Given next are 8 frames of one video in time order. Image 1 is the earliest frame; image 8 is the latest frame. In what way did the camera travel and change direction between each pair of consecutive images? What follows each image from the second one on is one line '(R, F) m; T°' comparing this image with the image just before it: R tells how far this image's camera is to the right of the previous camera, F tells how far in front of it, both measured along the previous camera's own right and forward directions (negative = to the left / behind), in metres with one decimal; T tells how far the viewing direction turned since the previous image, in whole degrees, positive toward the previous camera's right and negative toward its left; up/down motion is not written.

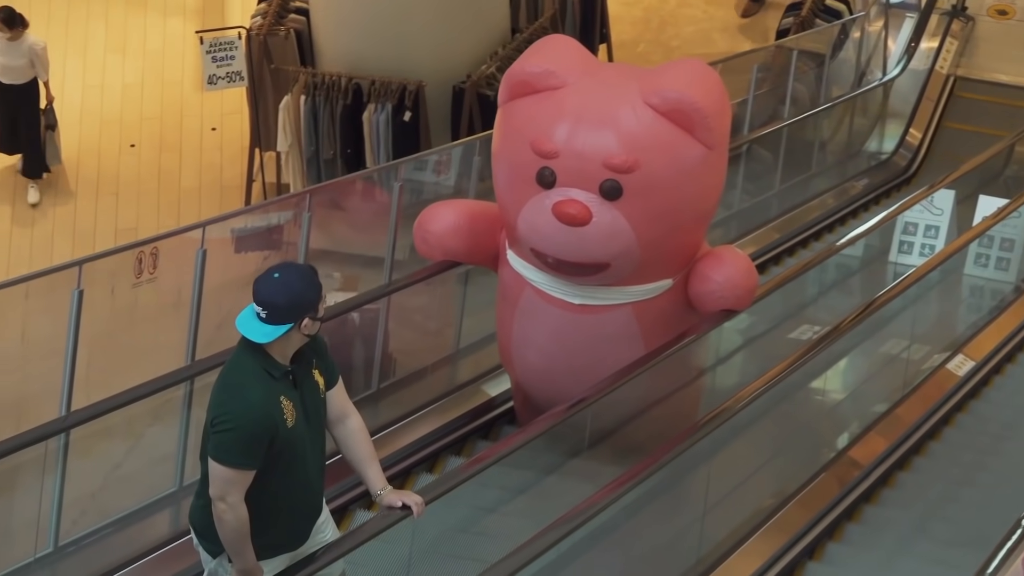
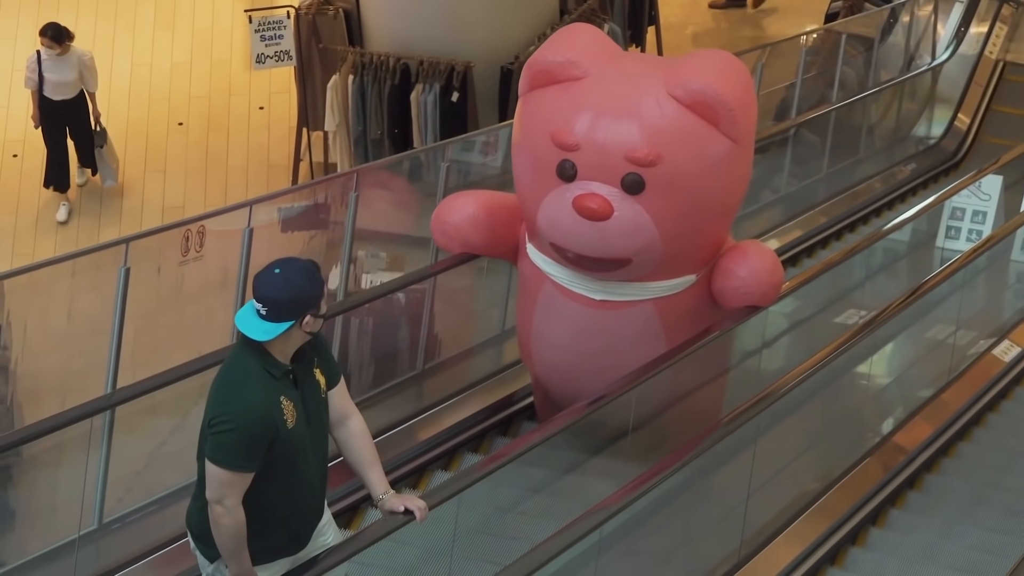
(+0.1, 0.0) m; -4°
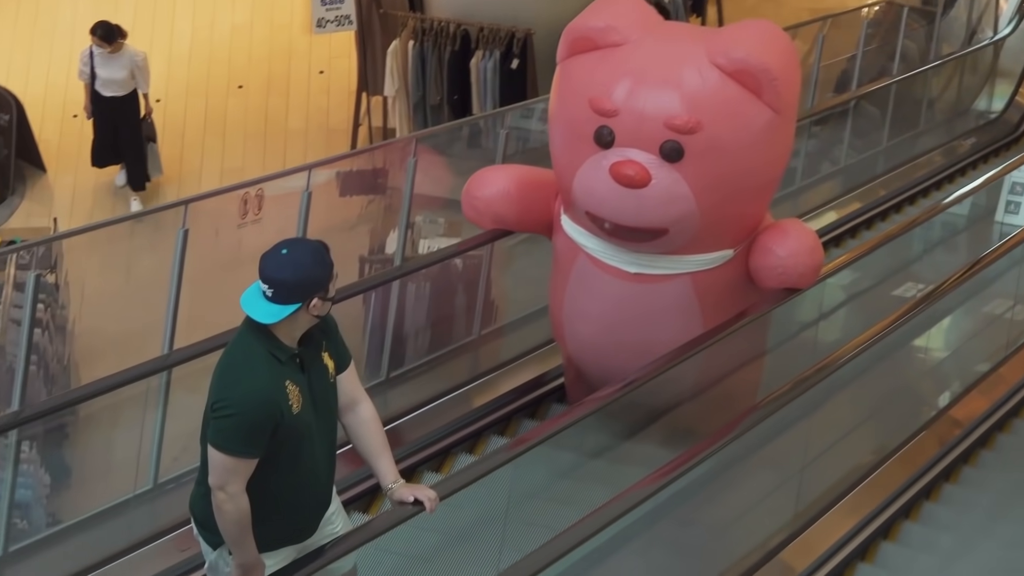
(+0.1, 0.0) m; -5°
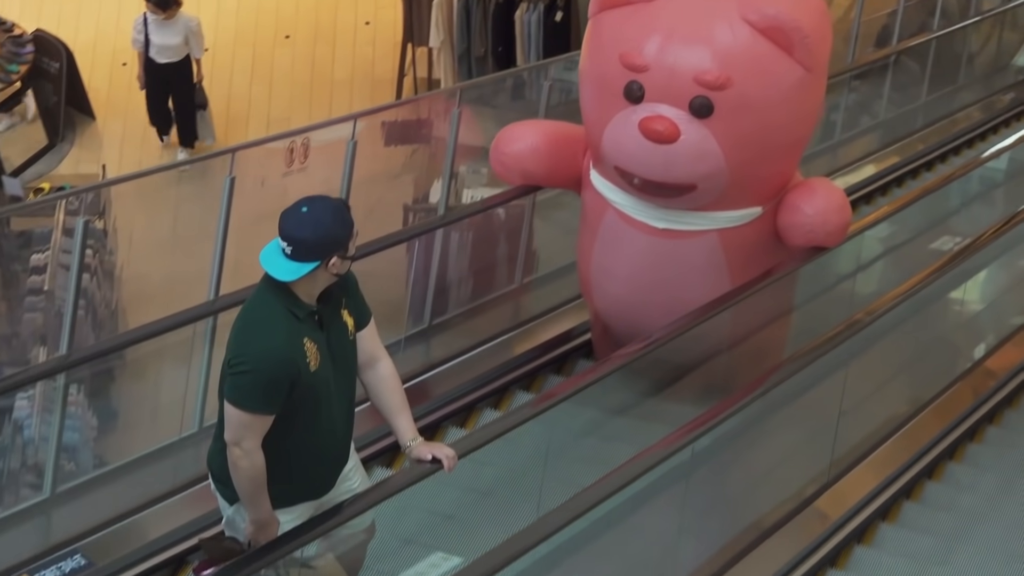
(+0.1, -0.1) m; -4°
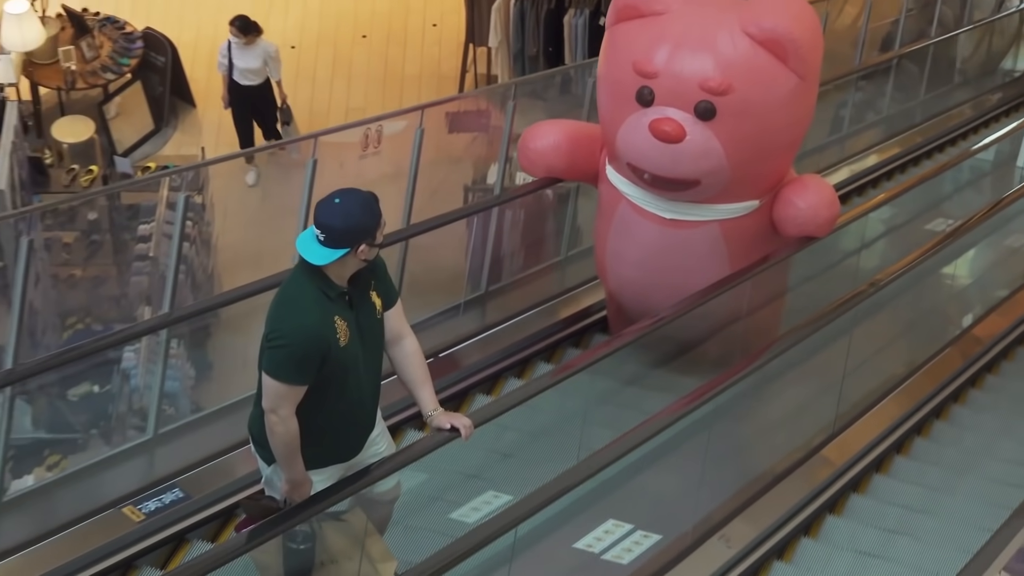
(-0.1, -0.6) m; -1°
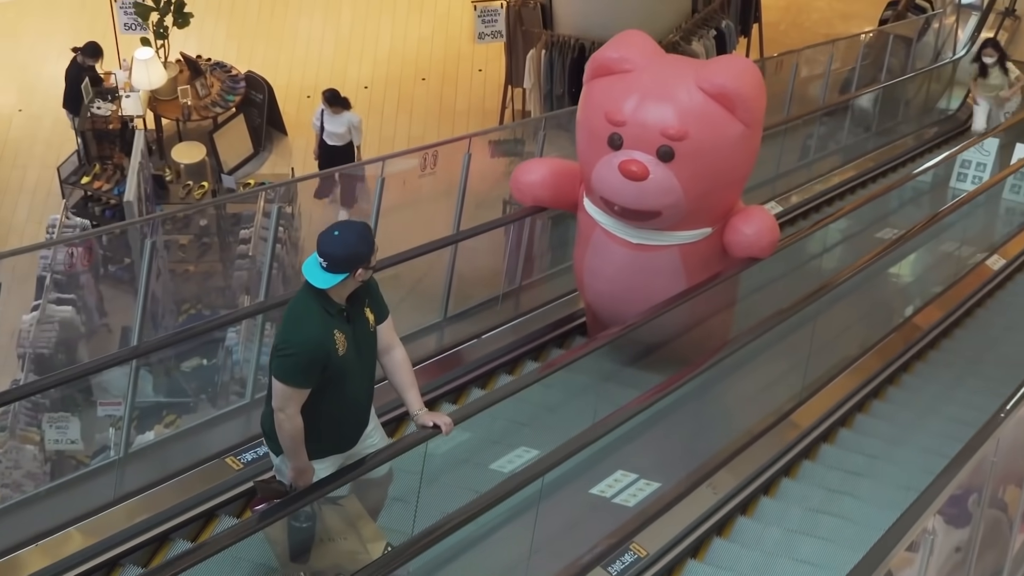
(-0.1, -1.0) m; 0°
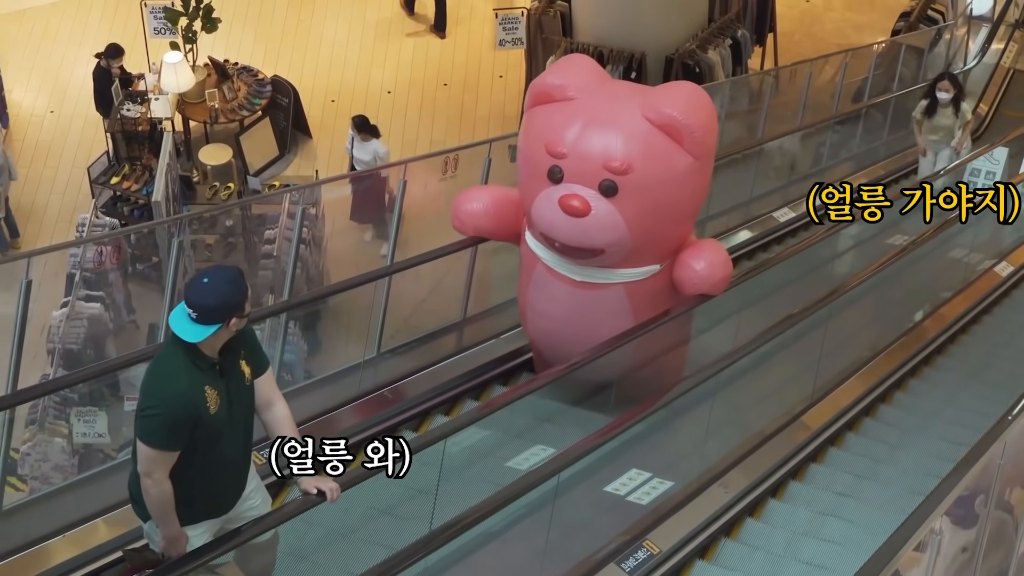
(-0.1, -0.1) m; 0°
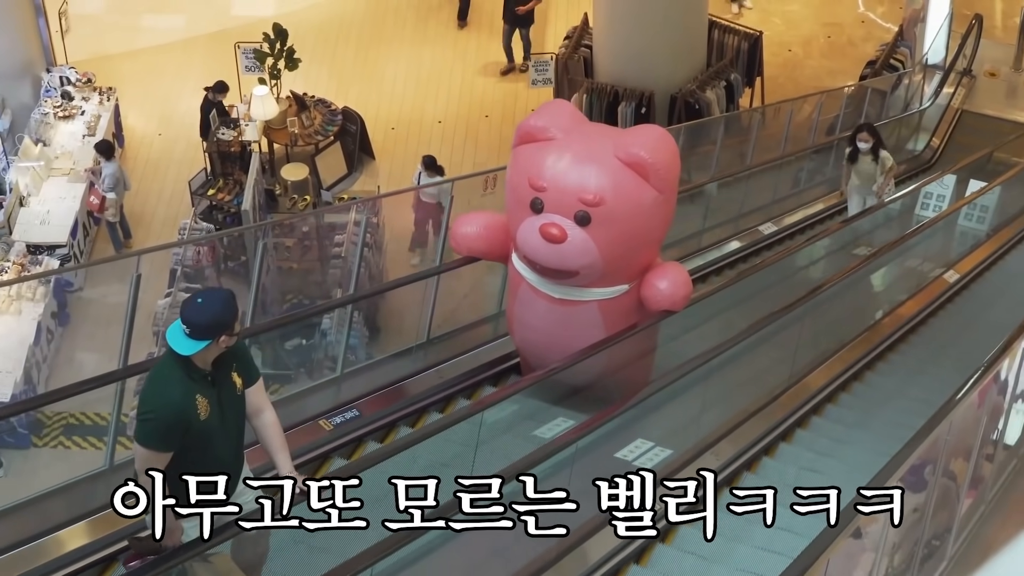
(-0.1, -1.1) m; -1°
